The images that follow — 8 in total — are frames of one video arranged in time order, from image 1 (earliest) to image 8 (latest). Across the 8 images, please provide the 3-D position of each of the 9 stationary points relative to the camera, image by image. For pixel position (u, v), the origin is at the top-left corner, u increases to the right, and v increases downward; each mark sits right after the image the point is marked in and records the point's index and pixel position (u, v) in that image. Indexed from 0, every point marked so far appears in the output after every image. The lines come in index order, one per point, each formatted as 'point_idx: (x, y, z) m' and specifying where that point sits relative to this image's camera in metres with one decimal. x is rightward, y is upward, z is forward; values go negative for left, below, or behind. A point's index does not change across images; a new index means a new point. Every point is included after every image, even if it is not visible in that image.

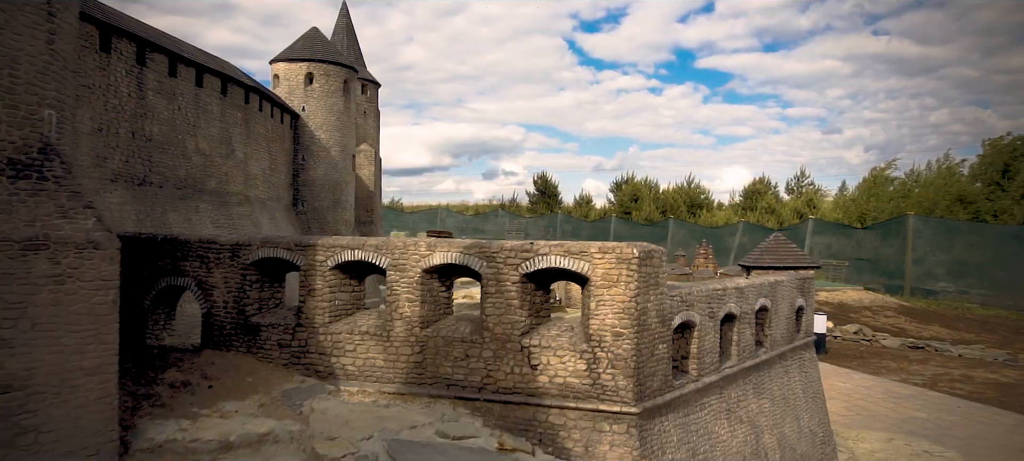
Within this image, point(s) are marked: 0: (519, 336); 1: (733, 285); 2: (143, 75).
0: (+0.1, -1.3, +8.6) m
1: (+3.5, -0.9, +11.0) m
2: (-6.5, +2.7, +12.2) m
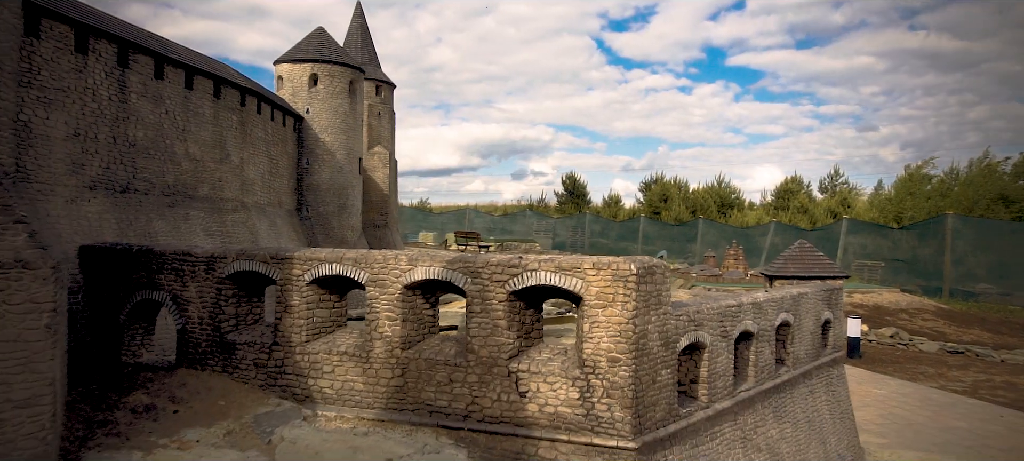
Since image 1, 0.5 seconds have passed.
0: (-0.1, -1.4, +7.8) m
1: (+3.5, -1.0, +10.1) m
2: (-6.5, +2.6, +11.6) m
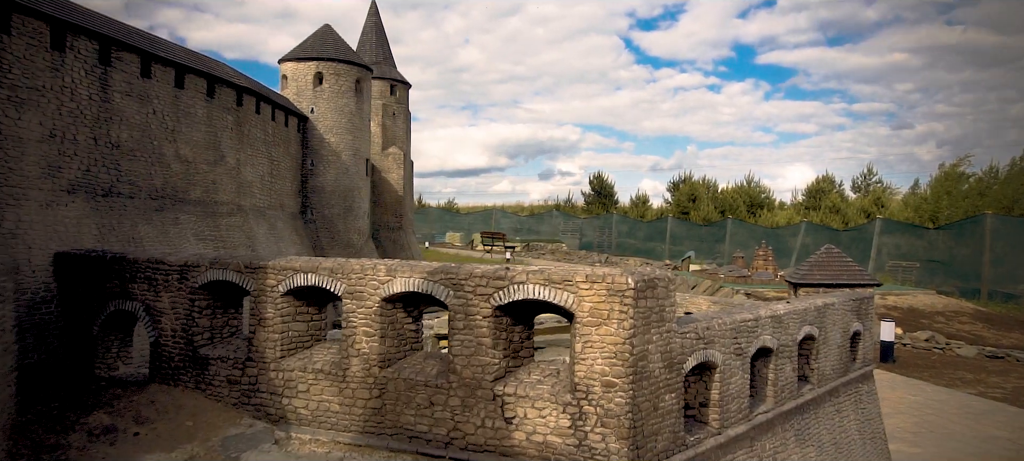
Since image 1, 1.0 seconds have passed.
0: (-0.2, -1.5, +7.0) m
1: (+3.4, -1.1, +9.2) m
2: (-6.5, +2.5, +11.1) m
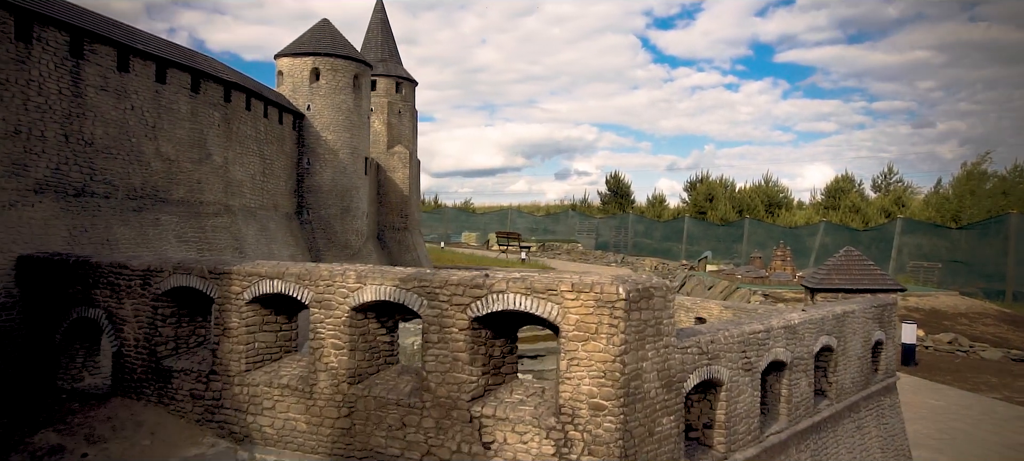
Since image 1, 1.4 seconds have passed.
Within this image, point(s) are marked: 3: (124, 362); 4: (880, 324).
0: (-0.4, -1.6, +6.3) m
1: (+3.3, -1.1, +8.4) m
2: (-6.6, +2.5, +10.6) m
3: (-4.7, -1.6, +8.4) m
4: (+5.9, -1.5, +11.1) m
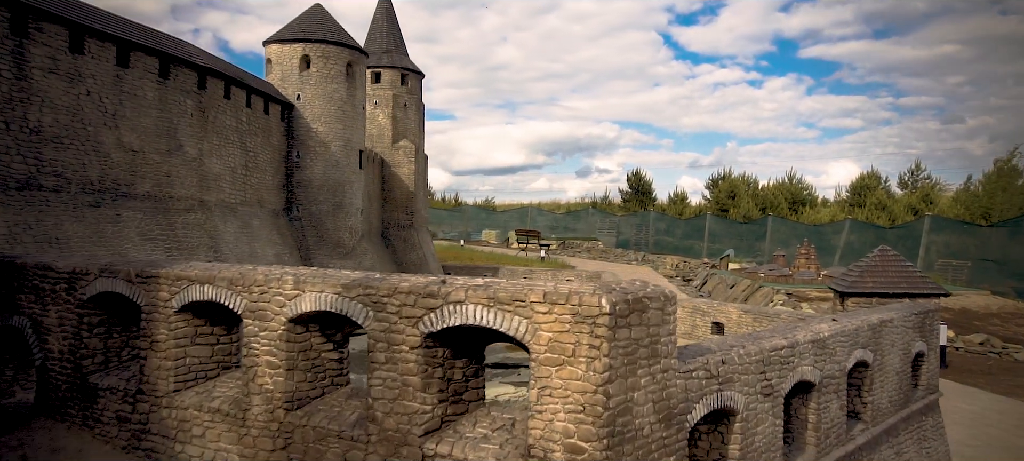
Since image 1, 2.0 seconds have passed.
0: (-0.7, -1.5, +5.1) m
1: (+3.0, -1.1, +7.1) m
2: (-6.7, +2.5, +9.6) m
3: (-4.9, -1.6, +7.3) m
4: (+5.8, -1.4, +9.8) m
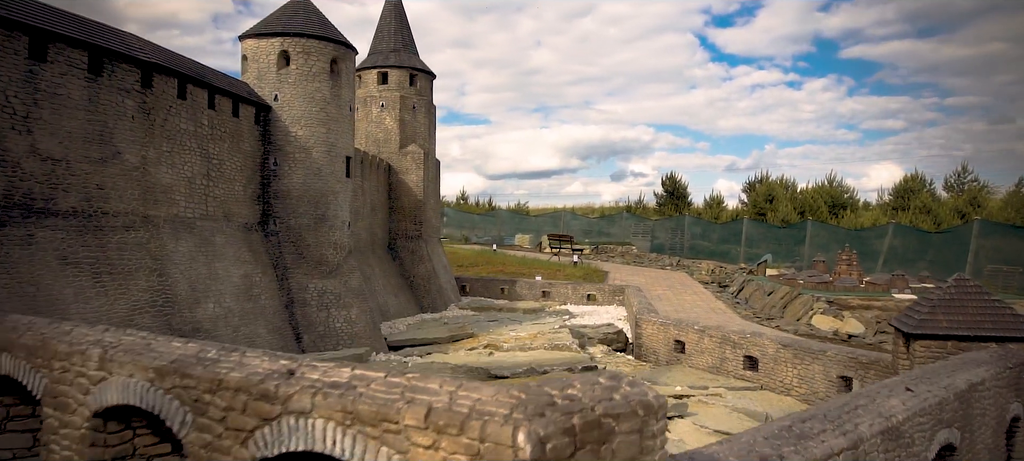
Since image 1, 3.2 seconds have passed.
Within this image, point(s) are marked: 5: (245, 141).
0: (-1.2, -1.8, +3.2) m
1: (+2.6, -1.3, +5.0) m
2: (-7.0, +2.2, +7.9) m
3: (-5.3, -1.8, +5.6) m
4: (+5.5, -1.8, +7.5) m
5: (-5.5, +1.8, +14.2) m
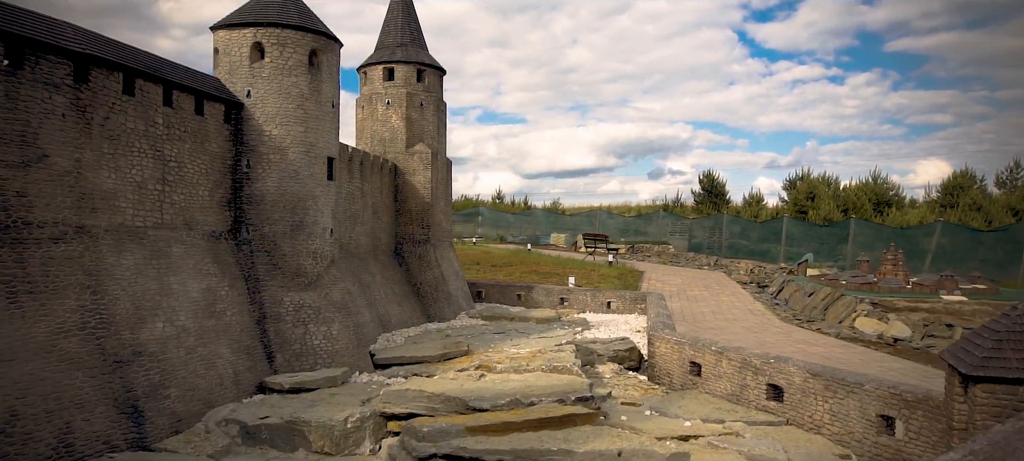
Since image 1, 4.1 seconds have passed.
0: (-1.9, -2.0, +1.7) m
1: (+2.0, -1.5, +3.3) m
2: (-7.5, +2.0, +6.8) m
3: (-5.9, -2.0, +4.3) m
4: (+5.0, -1.9, +5.7) m
5: (-5.6, +1.7, +13.0) m
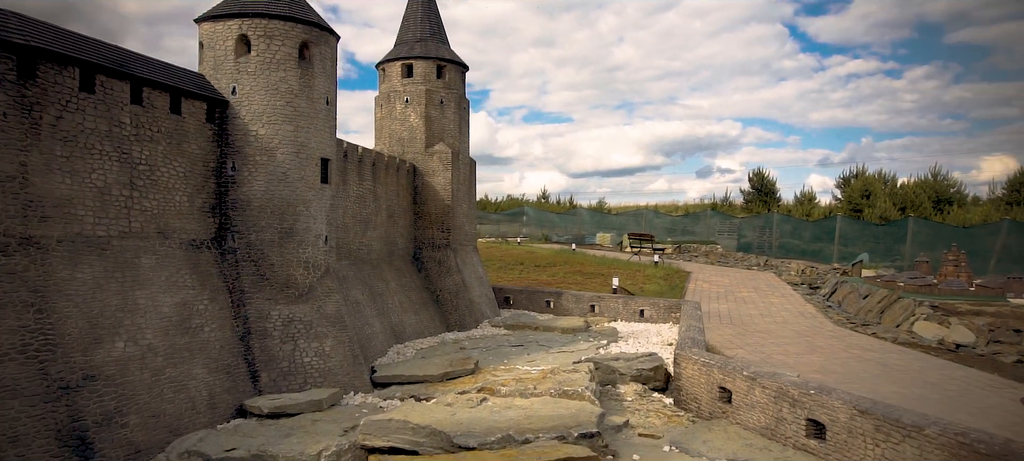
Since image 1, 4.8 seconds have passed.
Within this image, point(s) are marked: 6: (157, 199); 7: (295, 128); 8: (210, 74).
0: (-2.6, -2.1, +0.5) m
1: (+1.4, -1.6, +1.9) m
2: (-7.8, +1.9, +5.9) m
3: (-6.4, -2.2, +3.4) m
4: (+4.5, -2.0, +4.0) m
5: (-5.5, +1.5, +12.0) m
6: (-5.7, +0.5, +11.3) m
7: (-4.0, +1.9, +13.0) m
8: (-5.6, +2.9, +12.9) m
